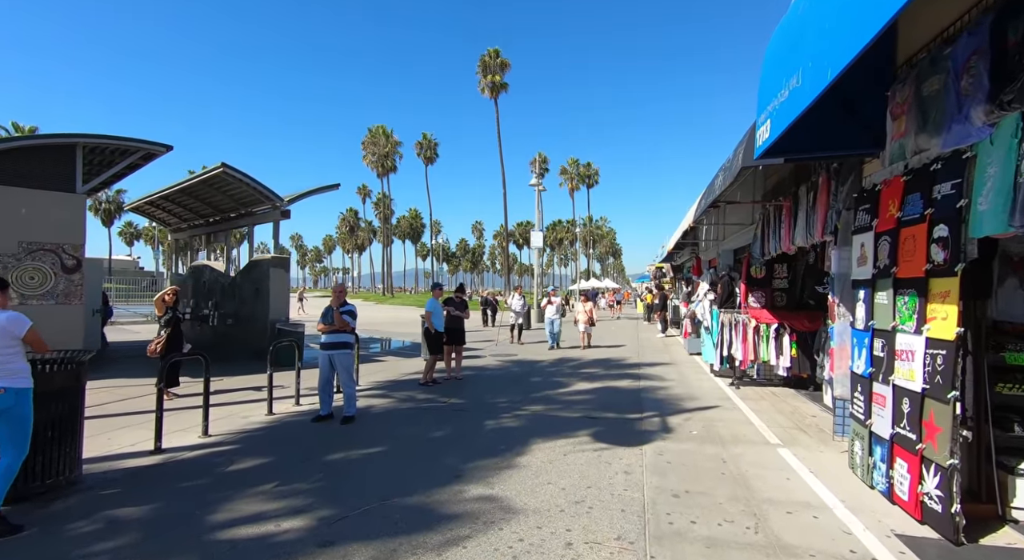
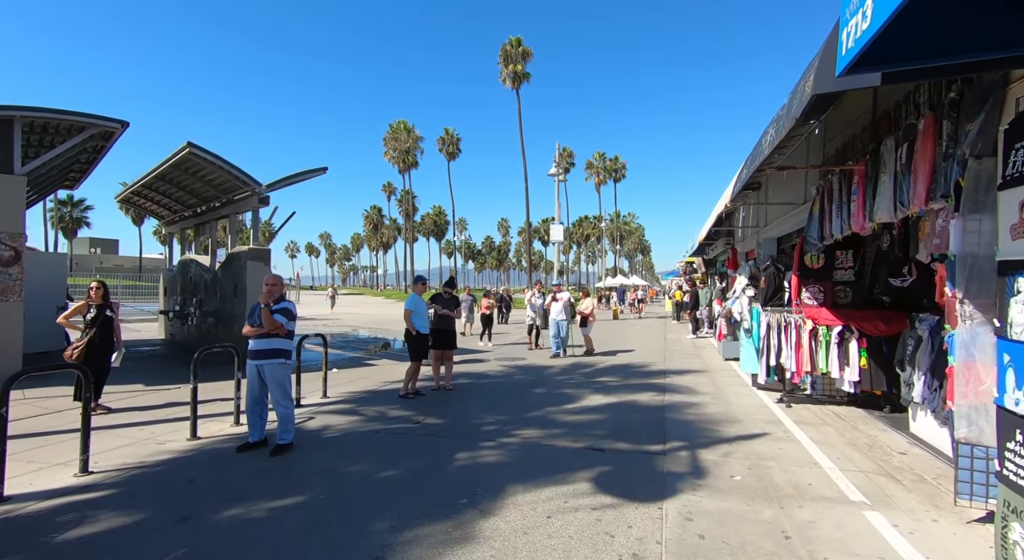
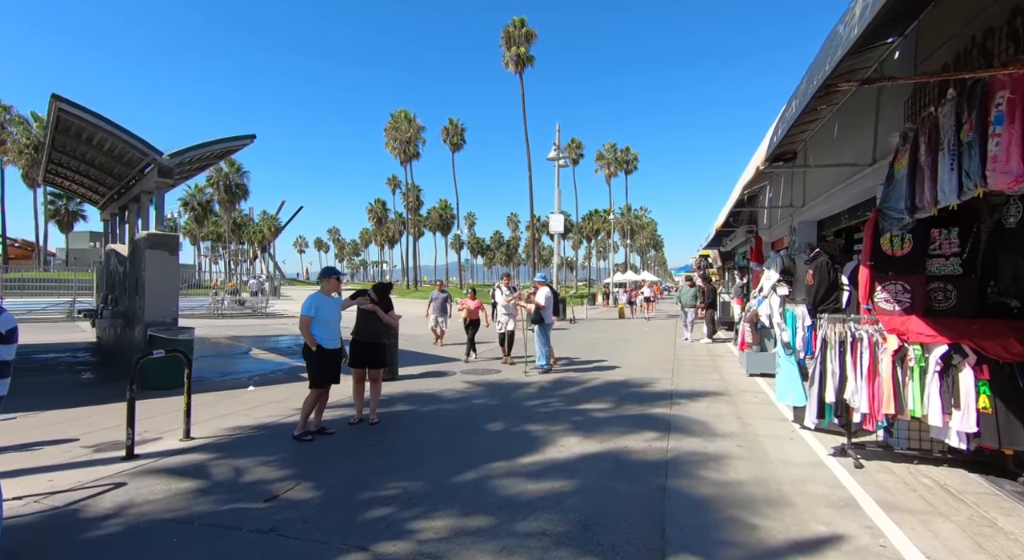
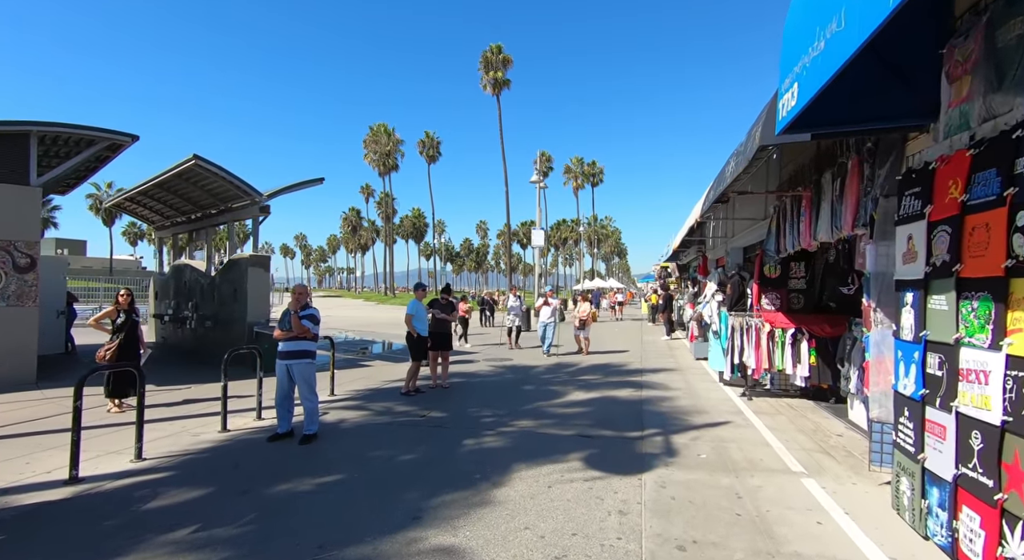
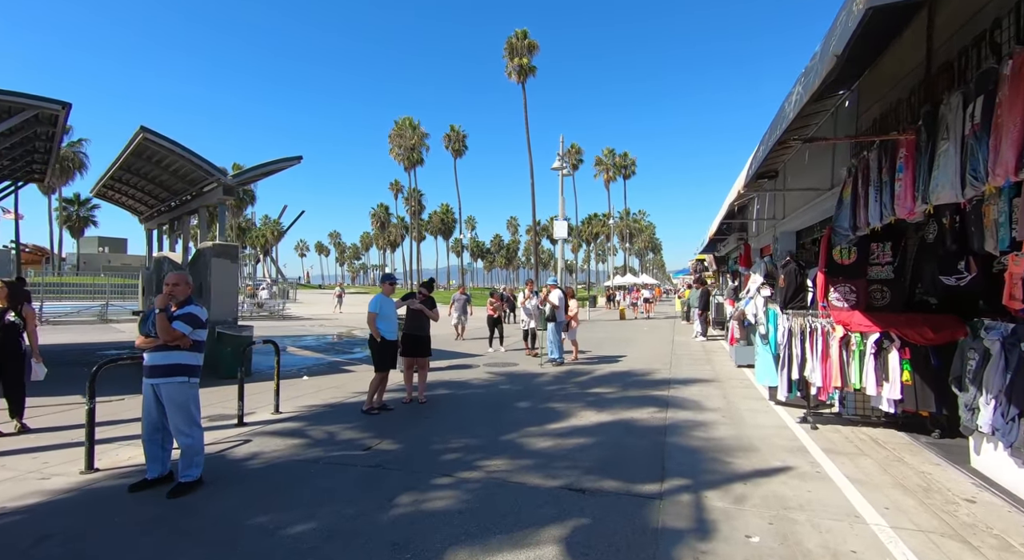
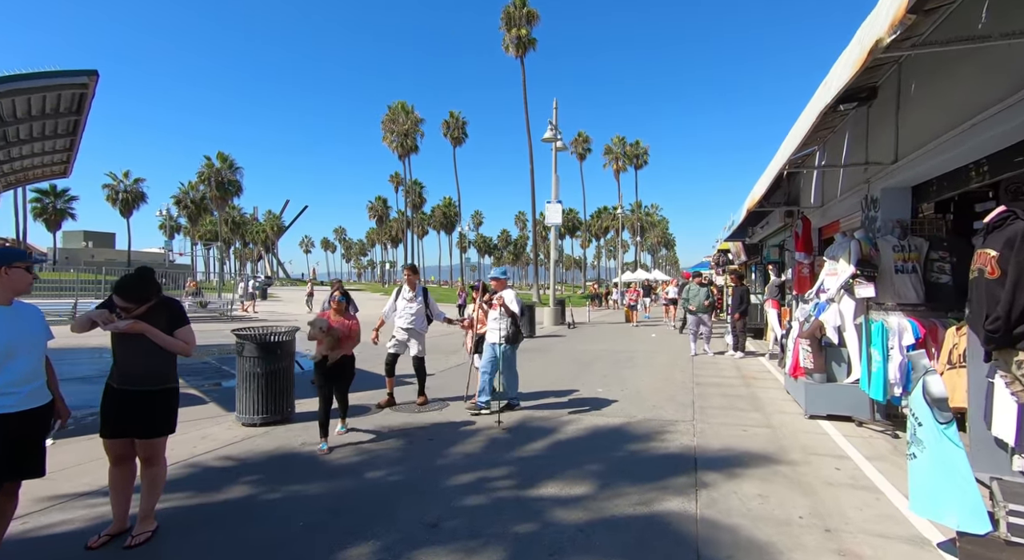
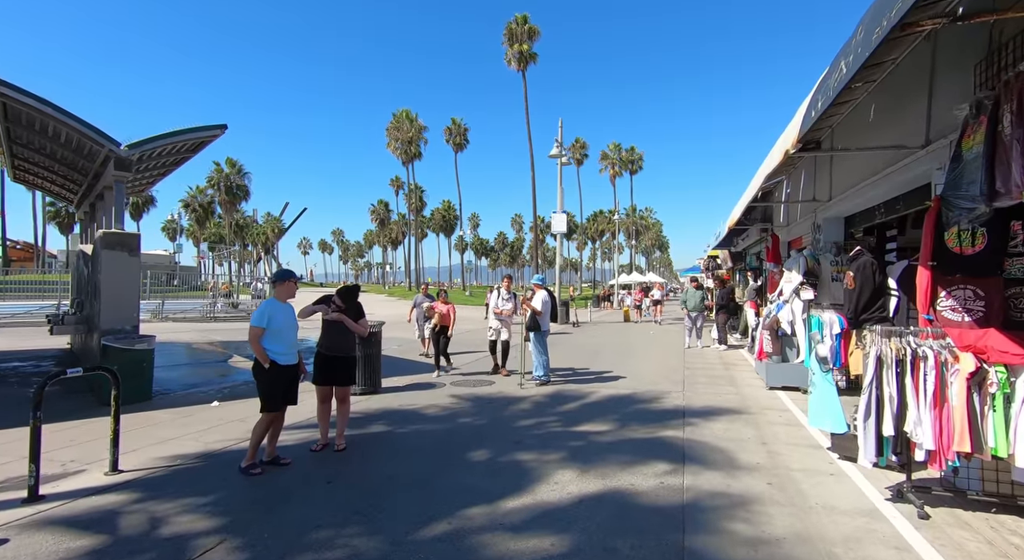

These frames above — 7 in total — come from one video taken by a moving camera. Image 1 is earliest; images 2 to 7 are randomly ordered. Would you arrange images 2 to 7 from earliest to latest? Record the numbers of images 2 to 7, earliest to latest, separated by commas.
4, 2, 5, 3, 7, 6
